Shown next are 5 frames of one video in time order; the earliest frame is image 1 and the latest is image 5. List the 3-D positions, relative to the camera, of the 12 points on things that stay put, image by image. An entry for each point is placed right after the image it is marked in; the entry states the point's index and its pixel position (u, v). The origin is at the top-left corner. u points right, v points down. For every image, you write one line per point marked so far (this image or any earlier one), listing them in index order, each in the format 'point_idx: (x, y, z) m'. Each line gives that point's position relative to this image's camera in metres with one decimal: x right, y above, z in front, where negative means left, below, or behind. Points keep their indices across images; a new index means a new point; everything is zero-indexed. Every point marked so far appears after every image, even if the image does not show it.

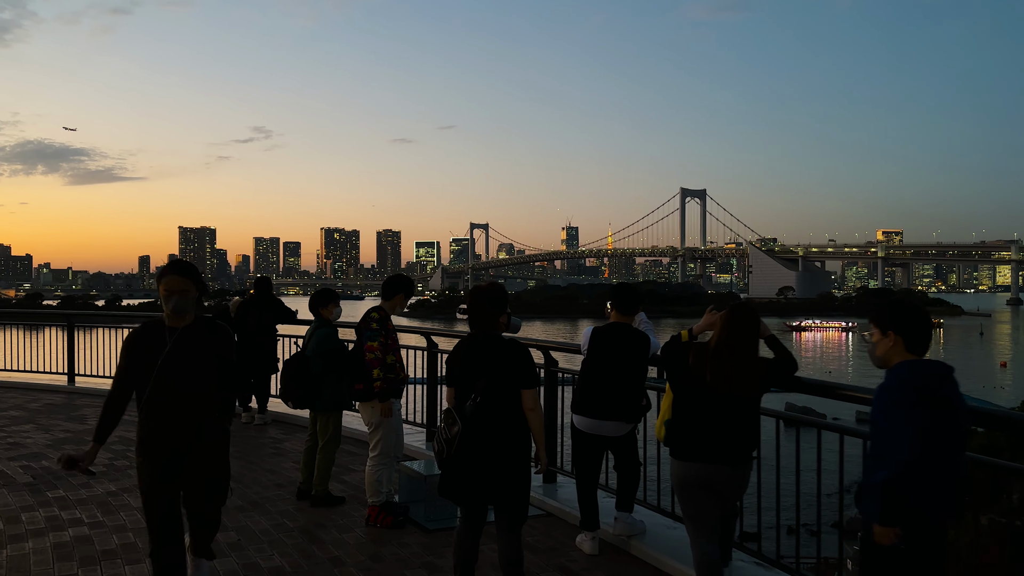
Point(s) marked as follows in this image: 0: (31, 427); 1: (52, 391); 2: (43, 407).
0: (-4.1, -1.2, +7.4) m
1: (-5.1, -1.2, +9.6) m
2: (-4.6, -1.2, +8.5) m
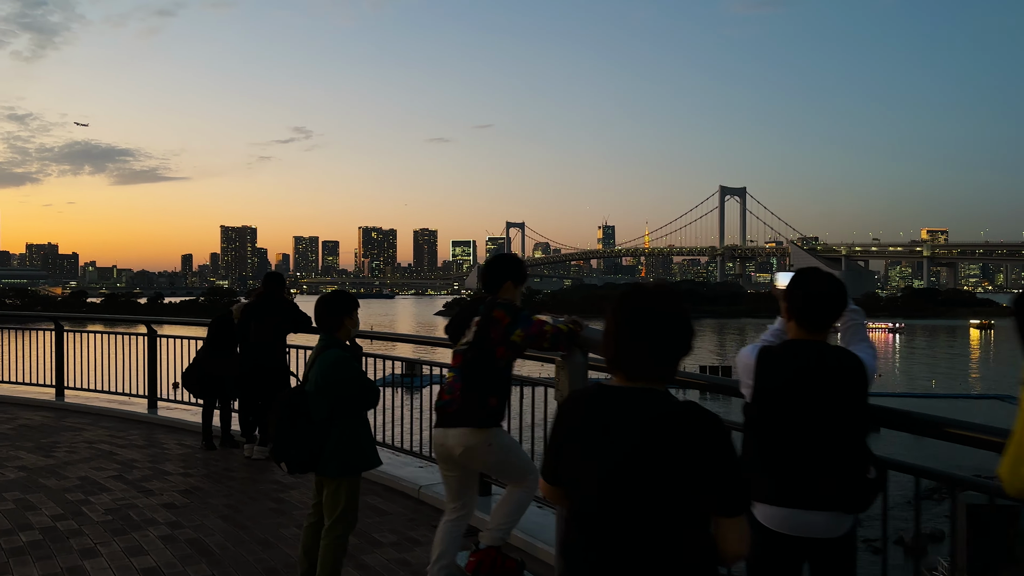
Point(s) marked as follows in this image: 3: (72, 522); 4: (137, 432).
0: (-3.6, -1.2, +5.9) m
1: (-4.5, -1.2, +8.2) m
2: (-4.1, -1.2, +7.1) m
3: (-2.1, -1.1, +4.2) m
4: (-3.1, -1.2, +7.1) m
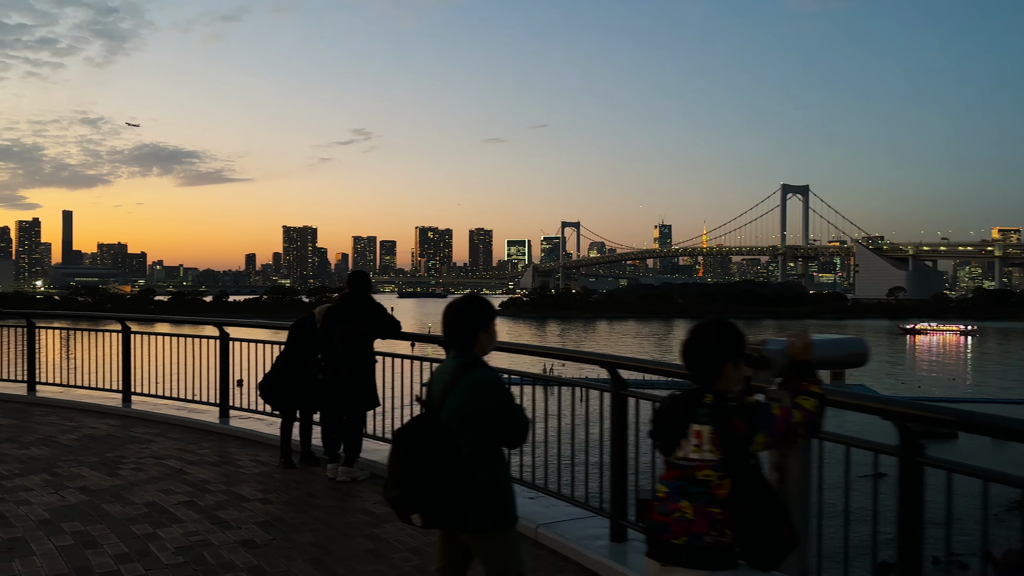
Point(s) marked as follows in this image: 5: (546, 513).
0: (-2.9, -1.2, +5.4) m
1: (-3.7, -1.2, +7.7) m
2: (-3.3, -1.2, +6.5) m
3: (-1.5, -1.1, +3.6) m
4: (-2.3, -1.2, +6.5) m
5: (+0.2, -1.1, +4.2) m
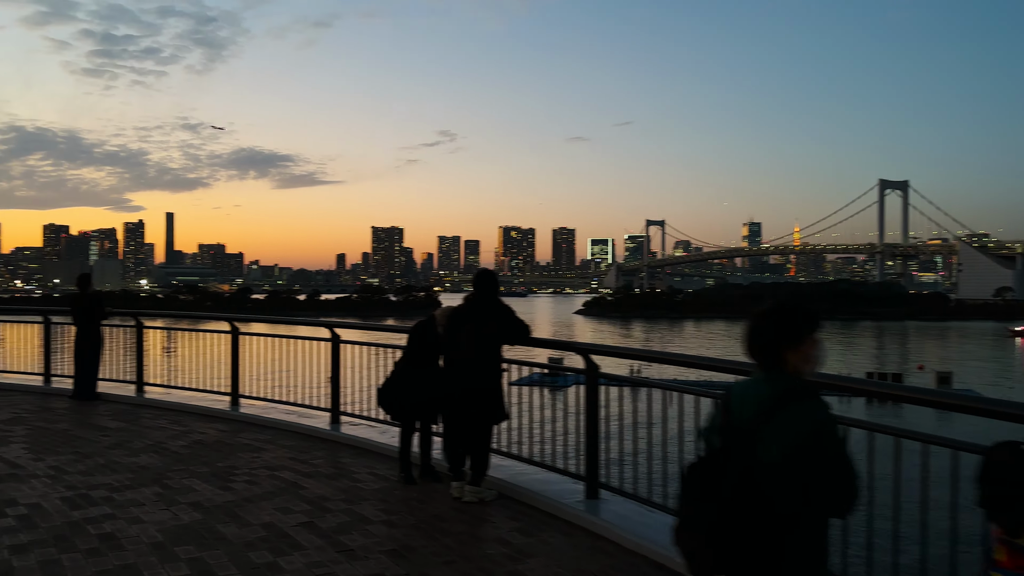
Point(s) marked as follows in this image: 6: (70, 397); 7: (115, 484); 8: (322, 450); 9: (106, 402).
0: (-2.1, -1.2, +5.1) m
1: (-2.6, -1.2, +7.5) m
2: (-2.4, -1.2, +6.2) m
3: (-0.9, -1.1, +3.1) m
4: (-1.4, -1.2, +6.1) m
5: (+0.9, -1.1, +3.6) m
6: (-4.8, -1.2, +9.5) m
7: (-2.3, -1.2, +5.1) m
8: (-1.4, -1.2, +6.3) m
9: (-4.3, -1.2, +9.3) m
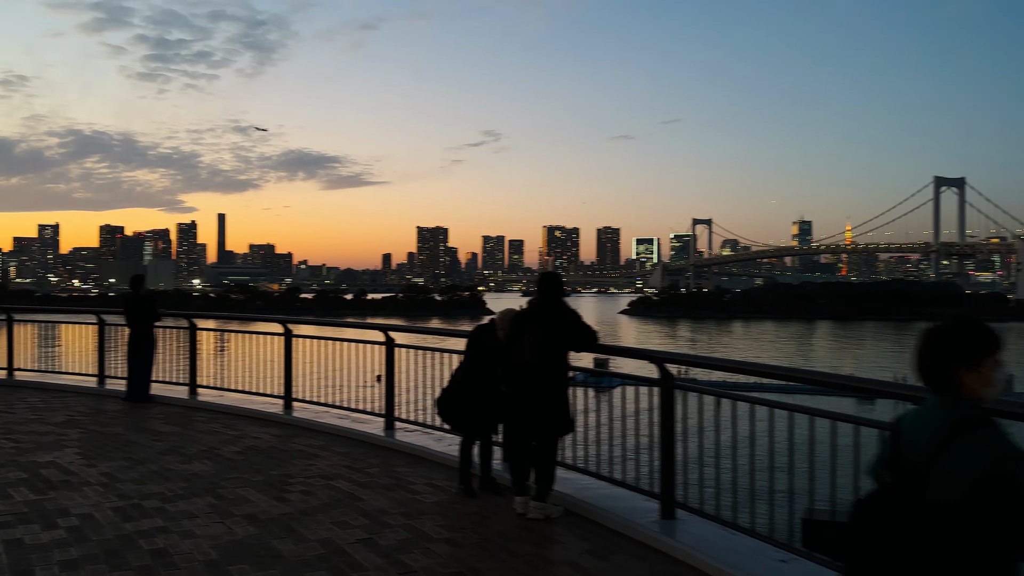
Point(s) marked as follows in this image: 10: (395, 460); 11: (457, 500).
0: (-1.7, -1.2, +4.9) m
1: (-2.1, -1.2, +7.3) m
2: (-1.9, -1.2, +6.1) m
3: (-0.6, -1.2, +2.9) m
4: (-0.9, -1.2, +5.9) m
5: (+1.1, -1.1, +3.3) m
6: (-4.2, -1.2, +9.5) m
7: (-2.0, -1.2, +5.0) m
8: (-0.9, -1.2, +6.1) m
9: (-3.7, -1.2, +9.2) m
10: (-0.8, -1.2, +6.0) m
11: (-0.3, -1.2, +4.9) m
